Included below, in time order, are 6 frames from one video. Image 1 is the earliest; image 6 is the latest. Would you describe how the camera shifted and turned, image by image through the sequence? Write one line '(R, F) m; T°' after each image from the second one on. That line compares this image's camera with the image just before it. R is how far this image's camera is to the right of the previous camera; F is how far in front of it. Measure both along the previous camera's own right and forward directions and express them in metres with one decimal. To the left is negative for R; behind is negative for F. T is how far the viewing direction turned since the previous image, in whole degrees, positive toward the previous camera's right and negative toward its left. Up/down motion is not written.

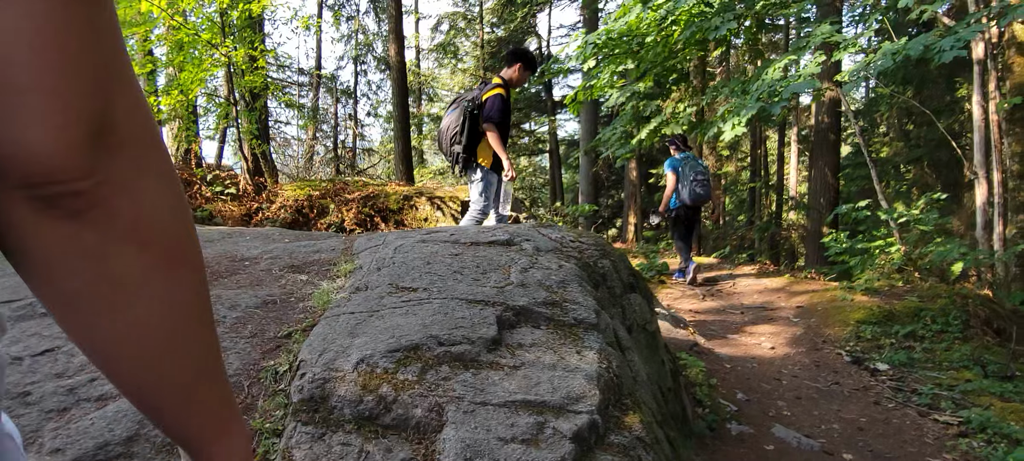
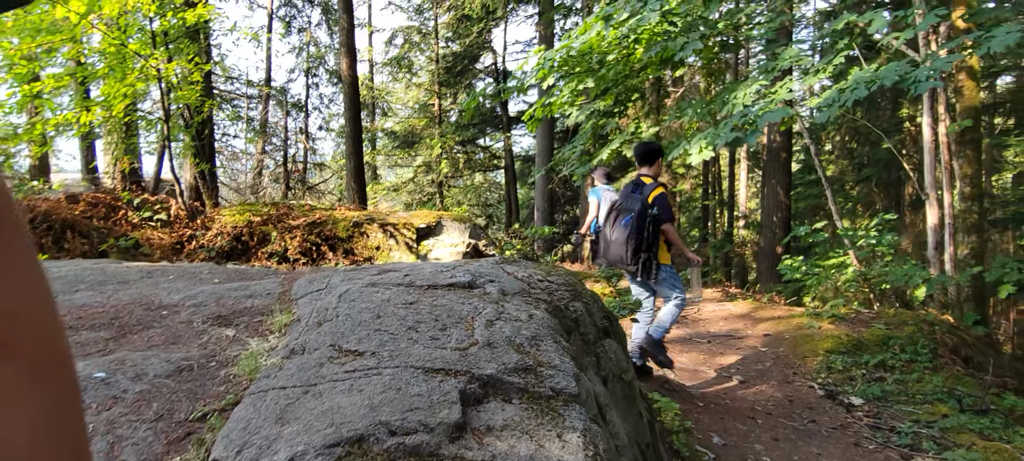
(0.0, +0.3) m; +4°
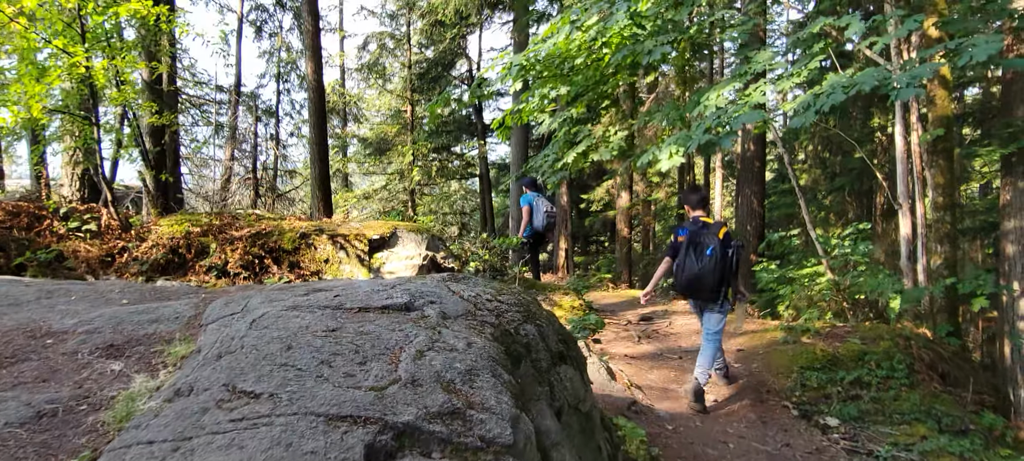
(+0.1, +0.3) m; +2°
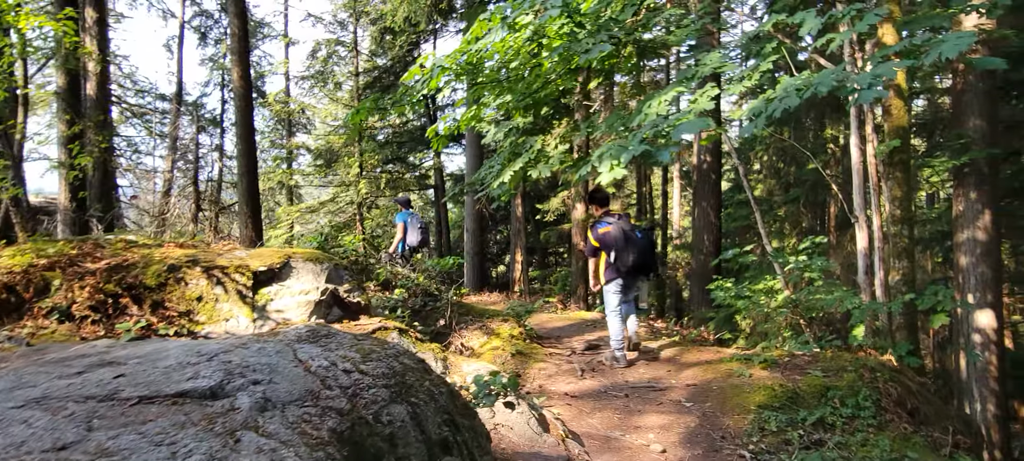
(+0.3, +0.7) m; +3°
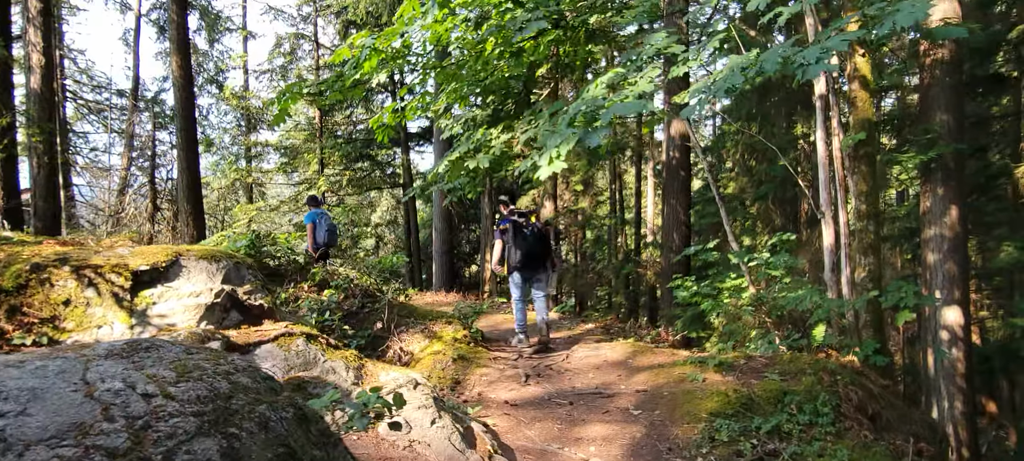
(+0.3, +0.4) m; +2°
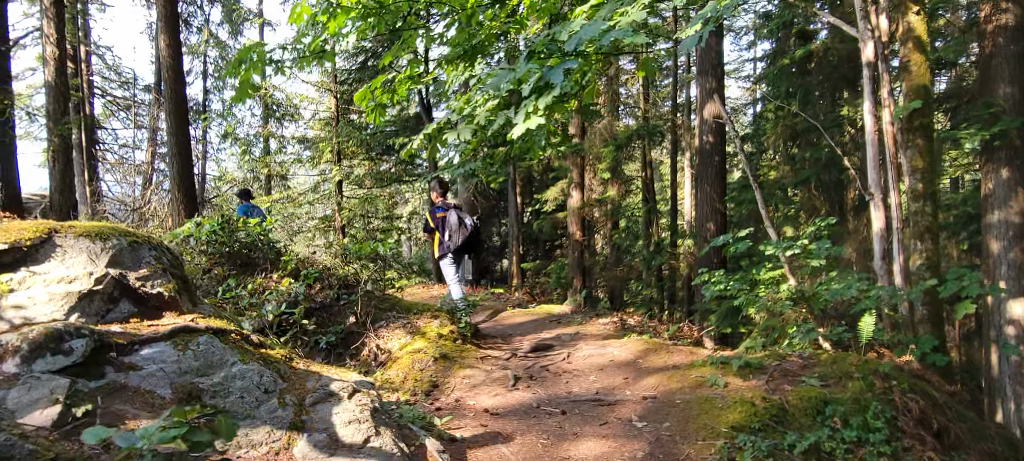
(+0.4, +0.8) m; -3°
